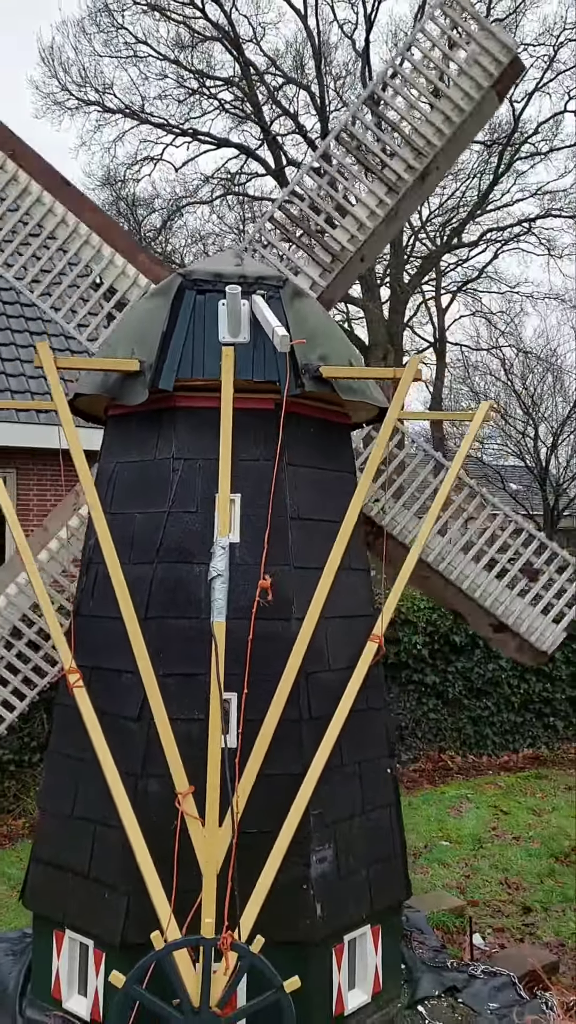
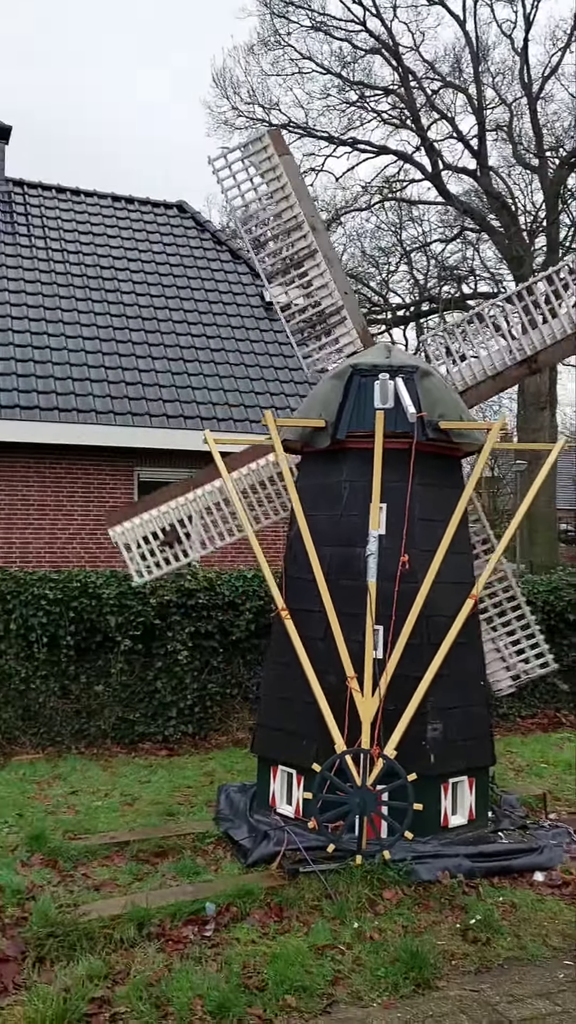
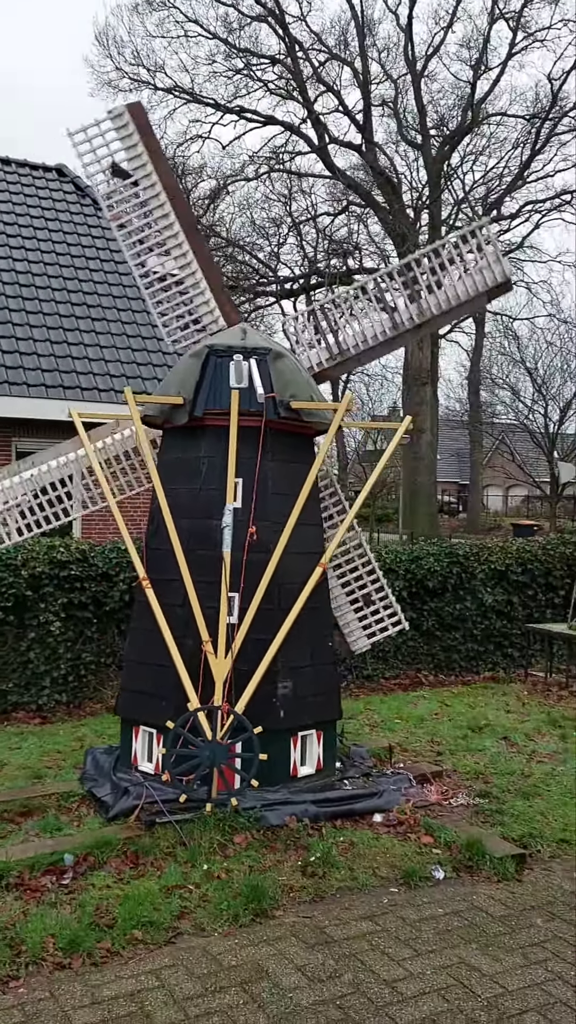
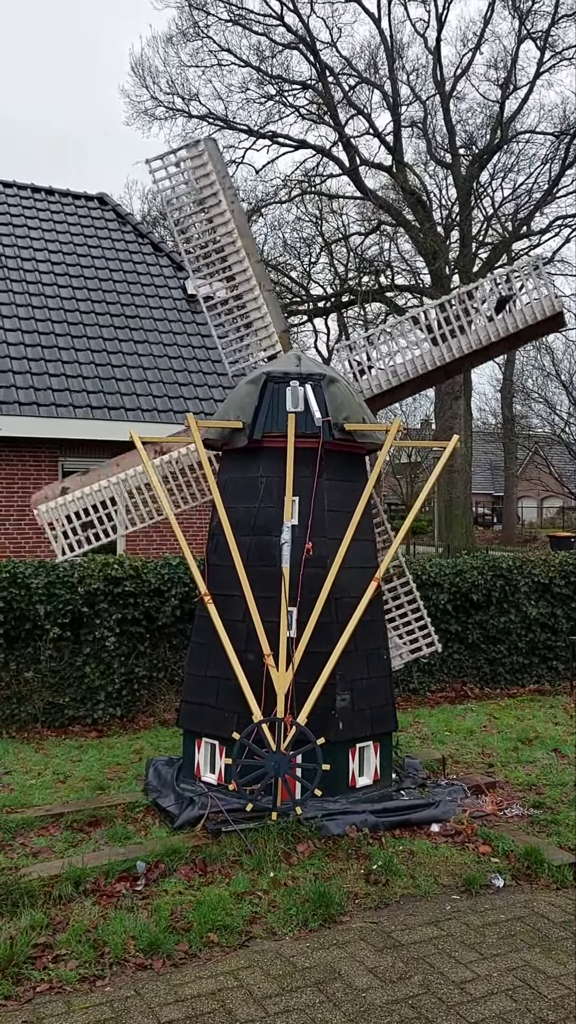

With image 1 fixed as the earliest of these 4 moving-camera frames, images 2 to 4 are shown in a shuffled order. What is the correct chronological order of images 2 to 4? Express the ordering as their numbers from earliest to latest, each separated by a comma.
2, 3, 4
